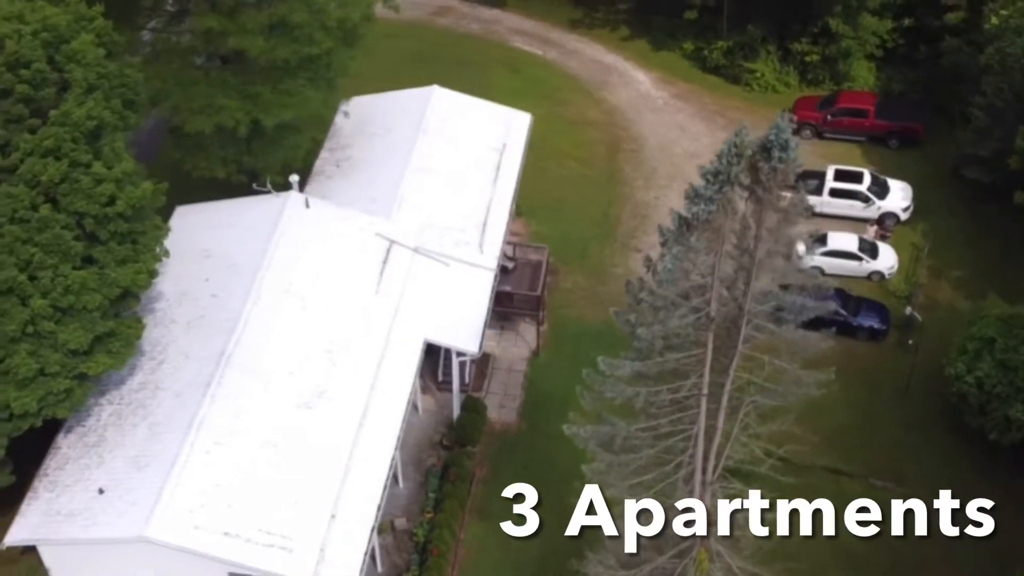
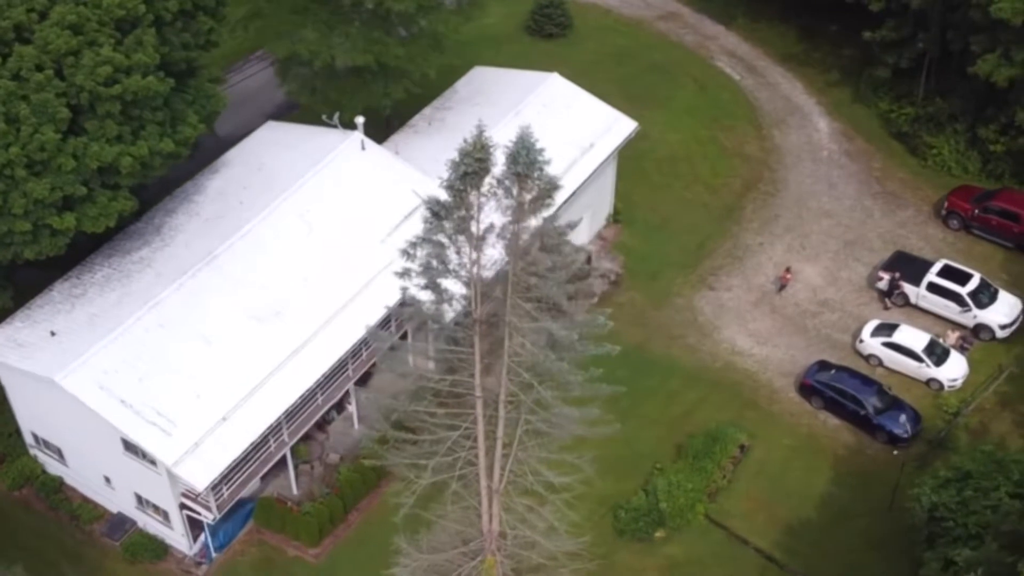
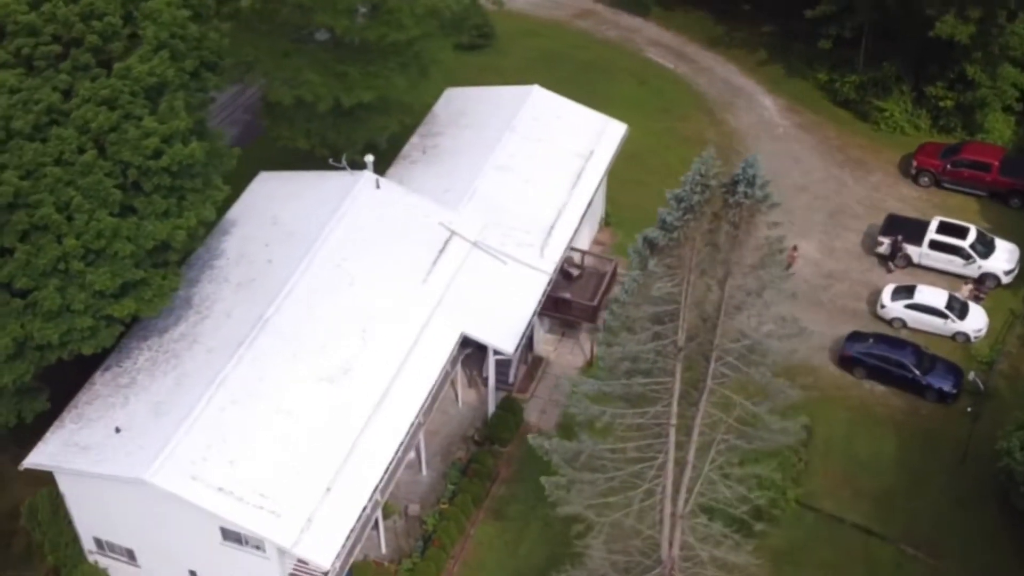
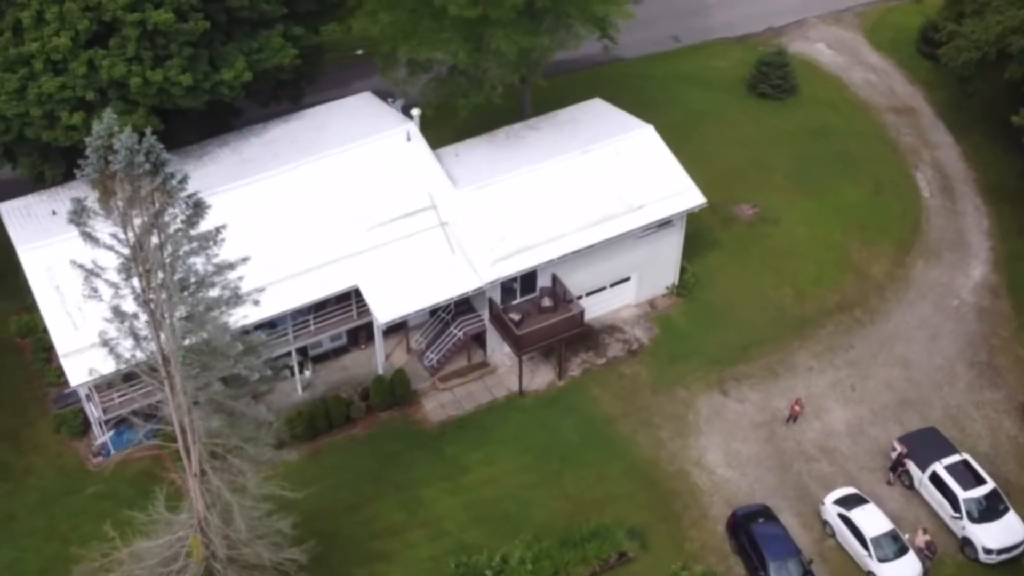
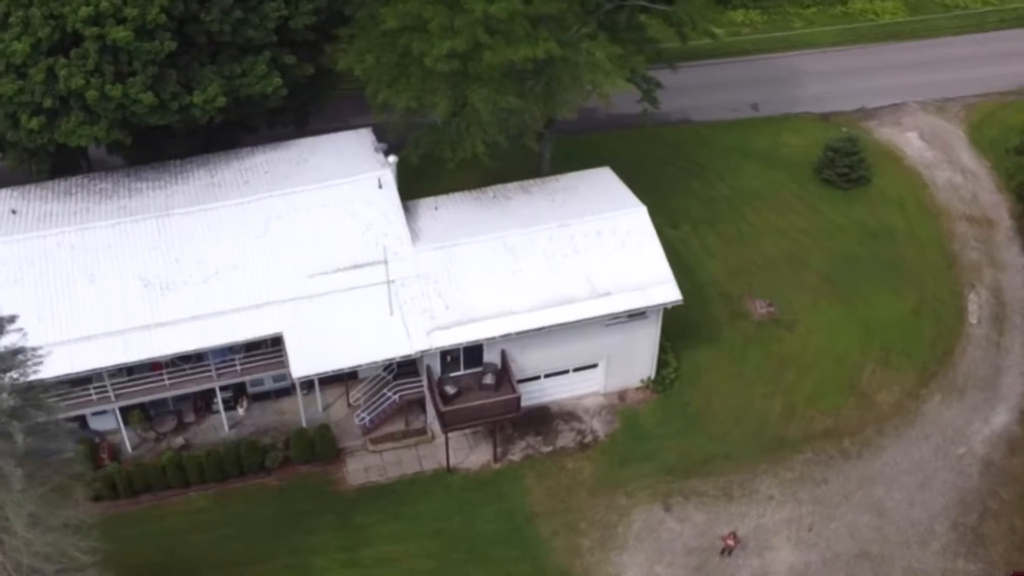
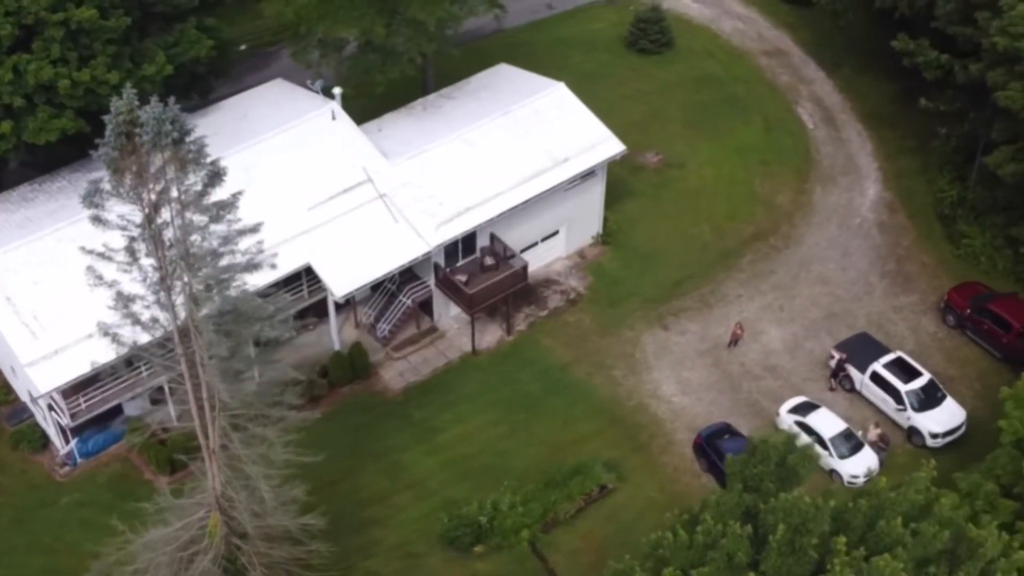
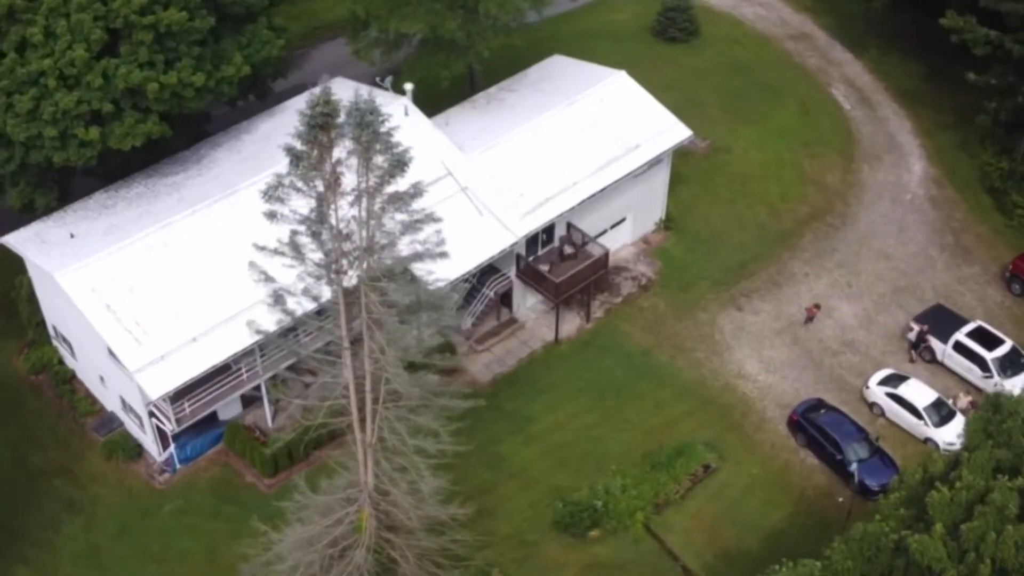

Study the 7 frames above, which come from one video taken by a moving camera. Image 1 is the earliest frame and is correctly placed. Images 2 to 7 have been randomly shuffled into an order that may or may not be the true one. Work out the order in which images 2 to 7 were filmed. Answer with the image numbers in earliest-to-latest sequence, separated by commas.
3, 2, 7, 6, 4, 5
